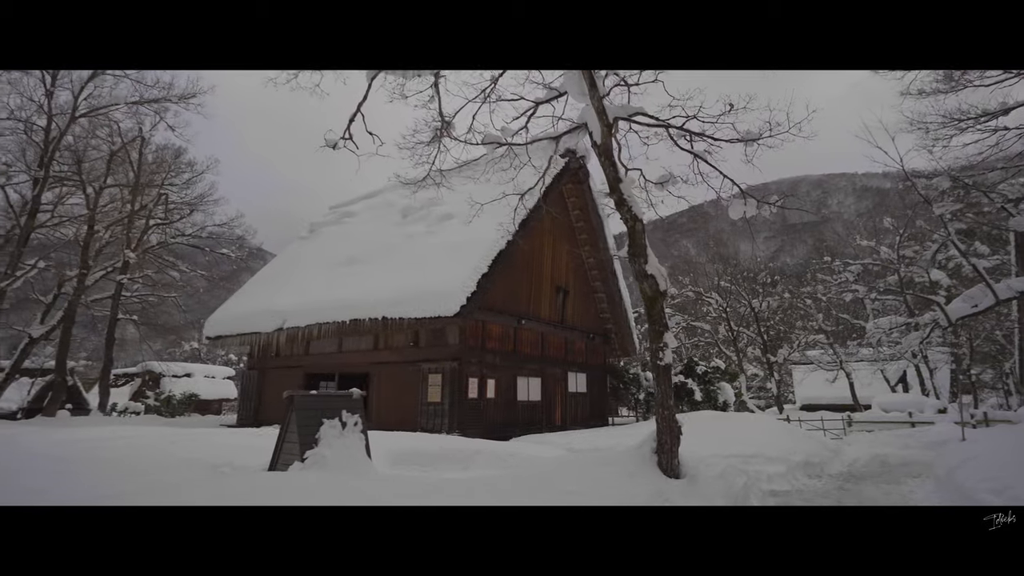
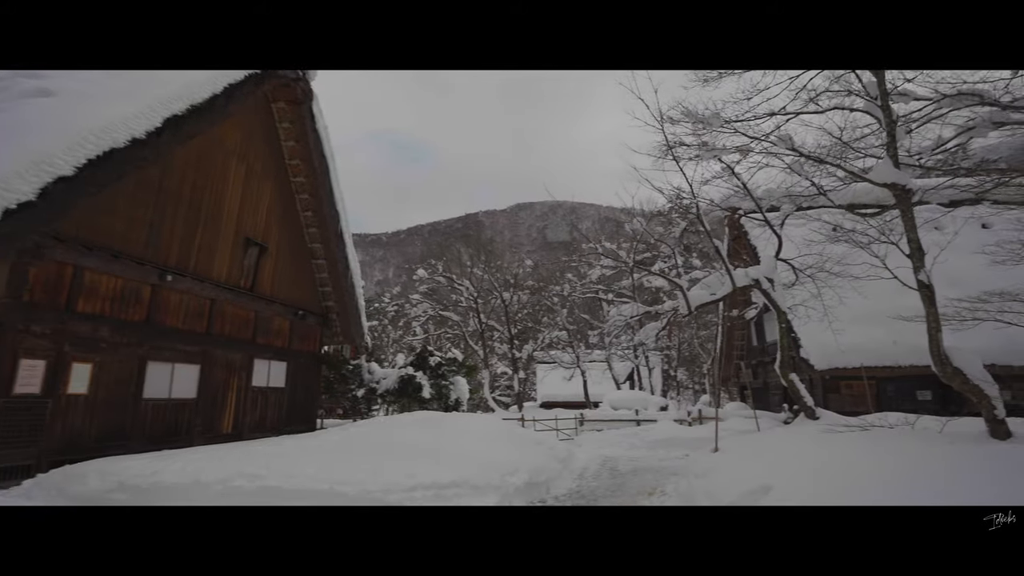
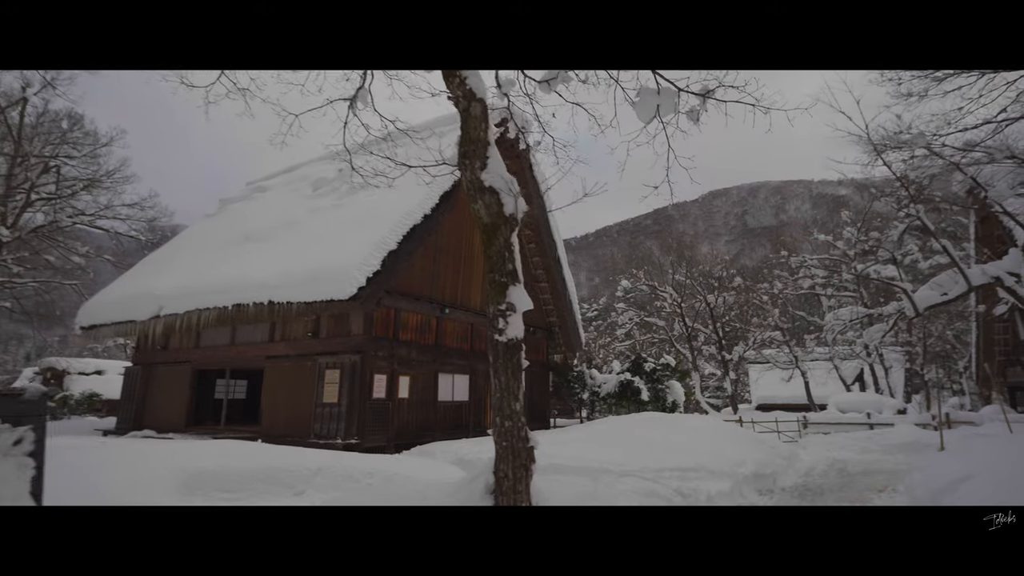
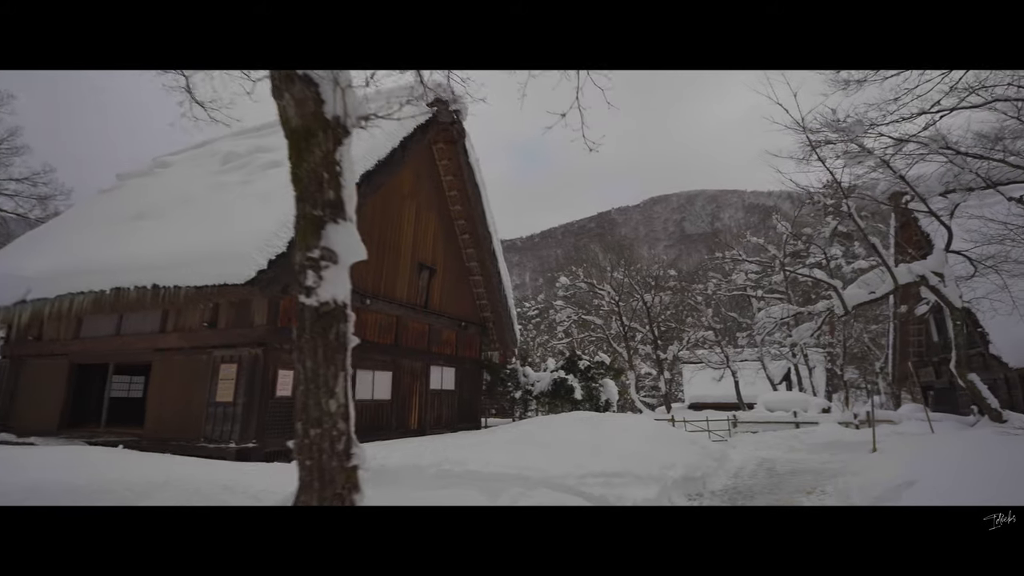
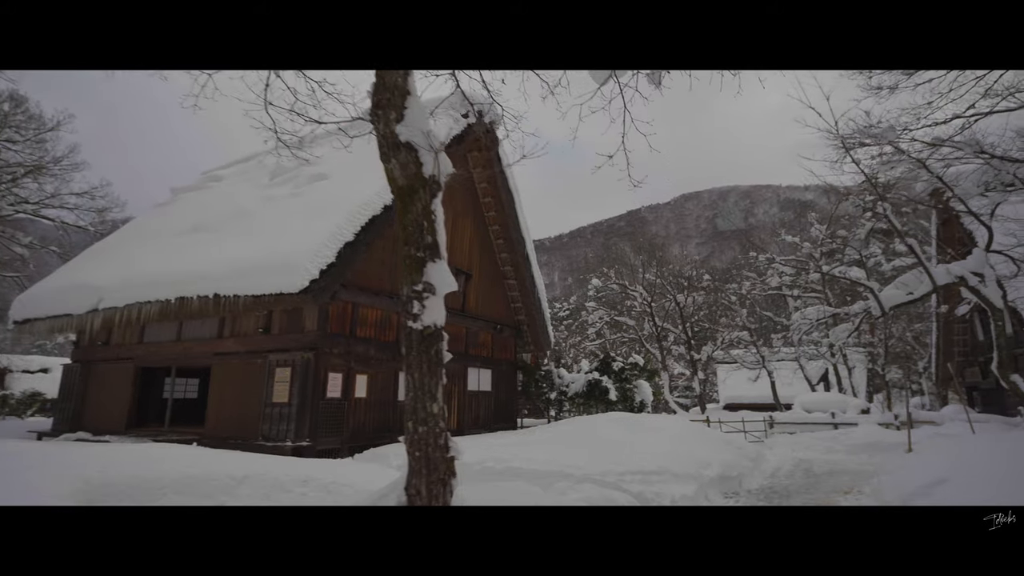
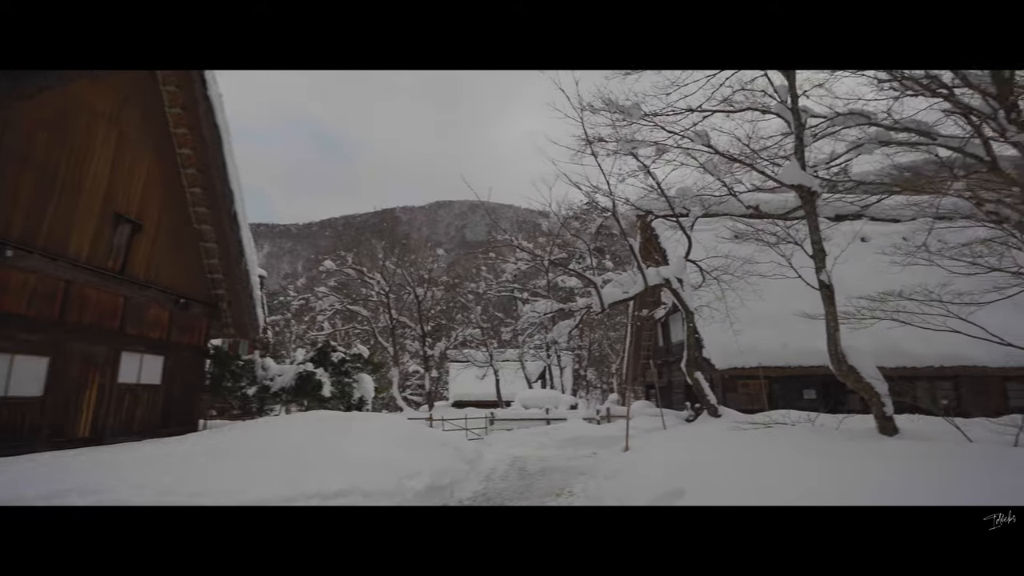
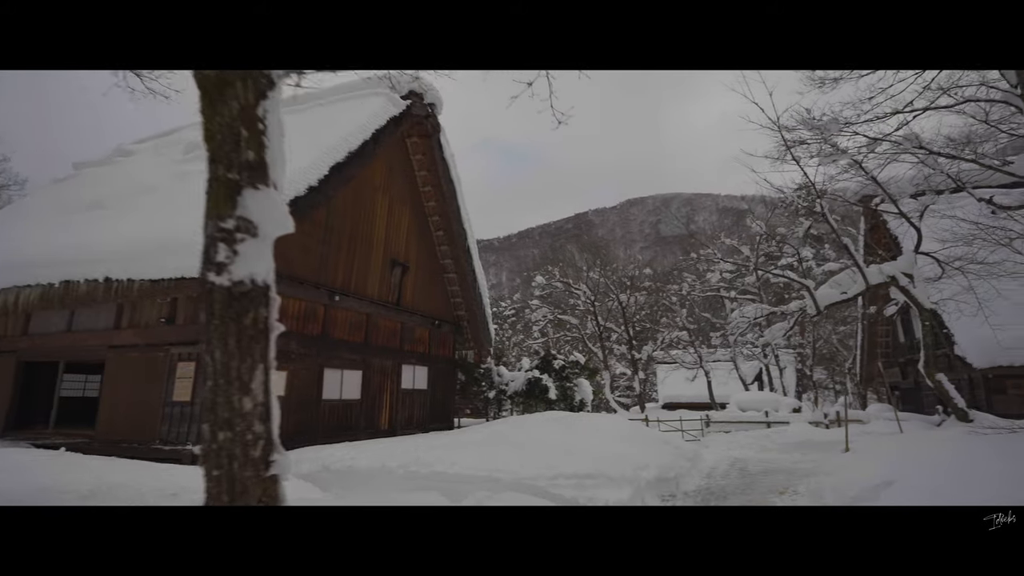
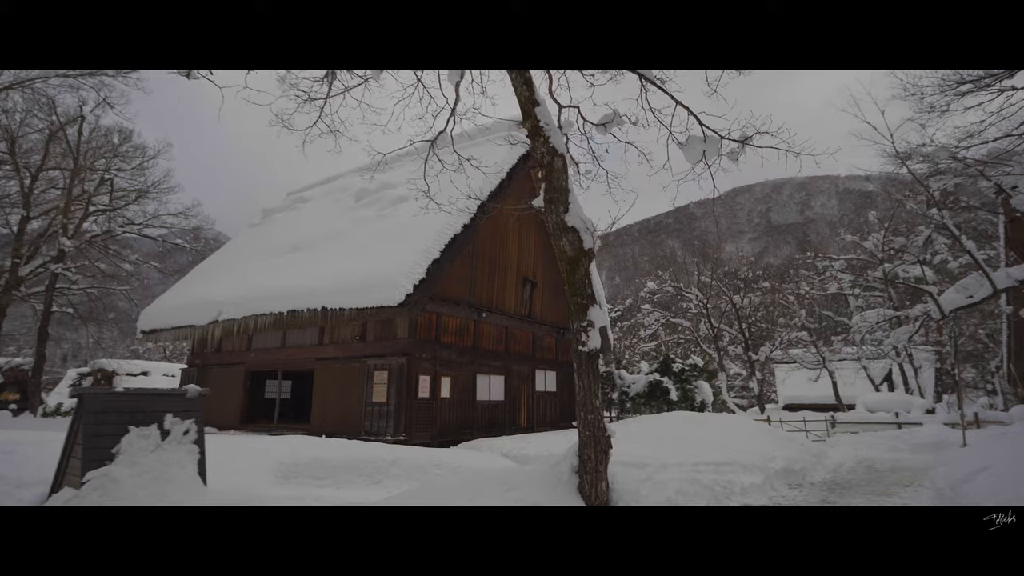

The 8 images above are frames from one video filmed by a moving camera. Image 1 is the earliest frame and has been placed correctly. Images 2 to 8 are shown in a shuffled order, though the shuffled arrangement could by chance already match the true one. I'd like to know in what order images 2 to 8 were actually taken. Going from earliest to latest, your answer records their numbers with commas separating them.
8, 3, 5, 4, 7, 2, 6
